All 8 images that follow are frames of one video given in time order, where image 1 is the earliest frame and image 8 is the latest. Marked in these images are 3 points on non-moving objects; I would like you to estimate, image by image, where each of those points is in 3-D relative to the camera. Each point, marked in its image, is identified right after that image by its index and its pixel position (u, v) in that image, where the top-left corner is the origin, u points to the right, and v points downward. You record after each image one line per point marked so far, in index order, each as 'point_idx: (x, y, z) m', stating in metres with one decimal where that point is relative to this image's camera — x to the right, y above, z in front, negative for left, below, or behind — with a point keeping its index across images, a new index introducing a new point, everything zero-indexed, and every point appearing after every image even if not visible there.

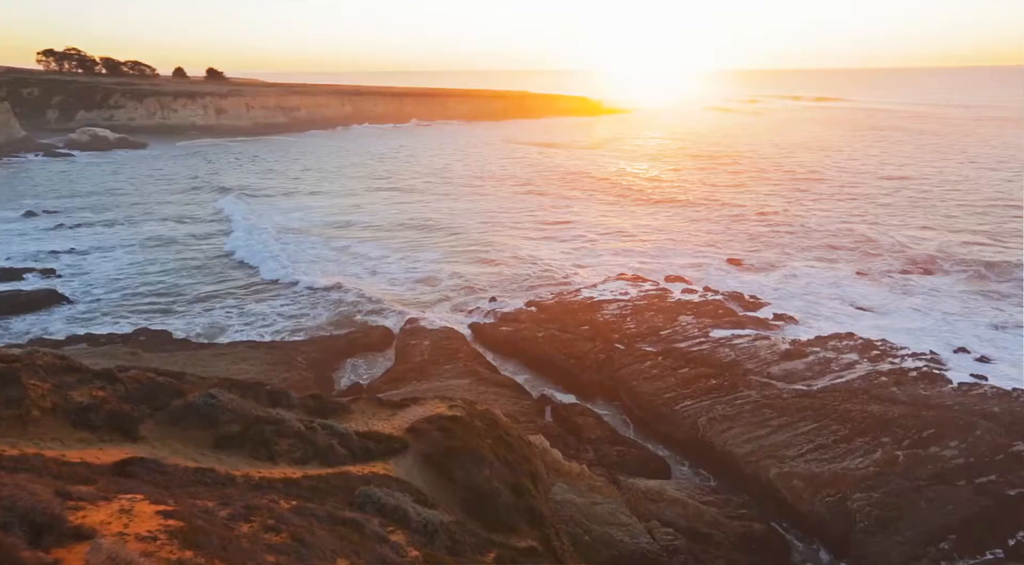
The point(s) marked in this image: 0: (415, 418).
0: (-1.4, -1.9, +10.8) m
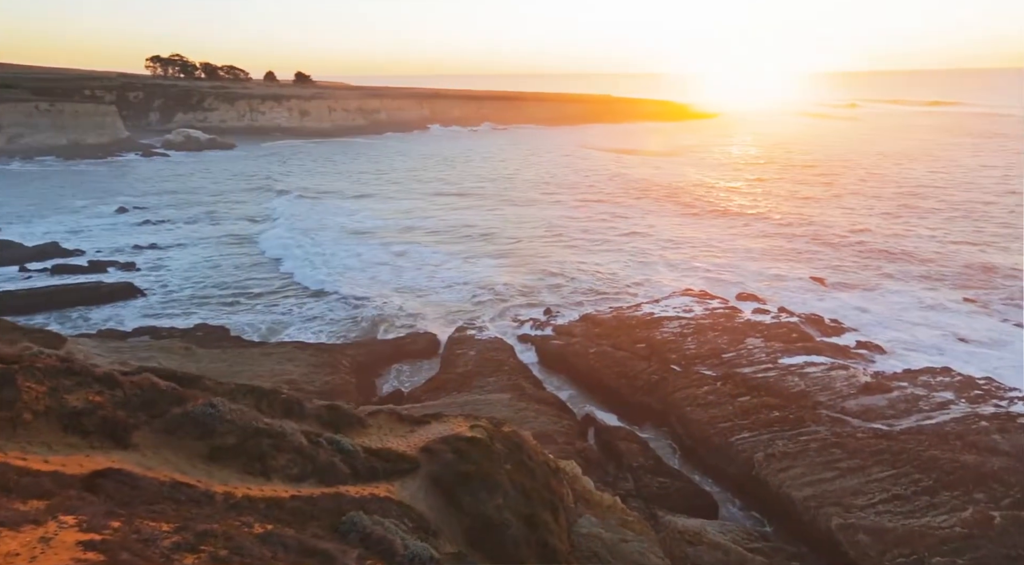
0: (-1.1, -2.1, +10.2) m
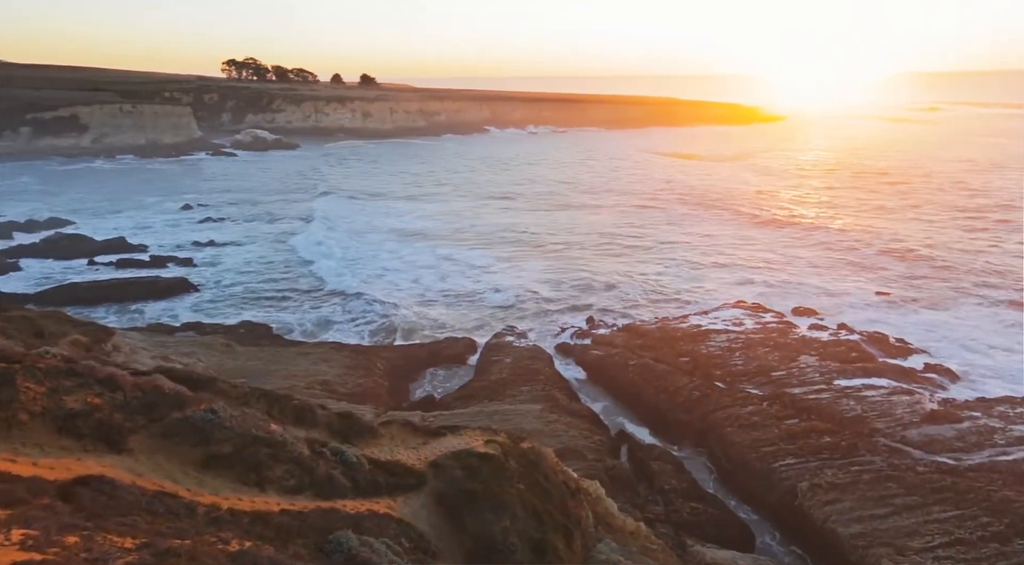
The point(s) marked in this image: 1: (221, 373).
0: (-0.9, -2.2, +9.7) m
1: (-6.2, -1.9, +16.0) m
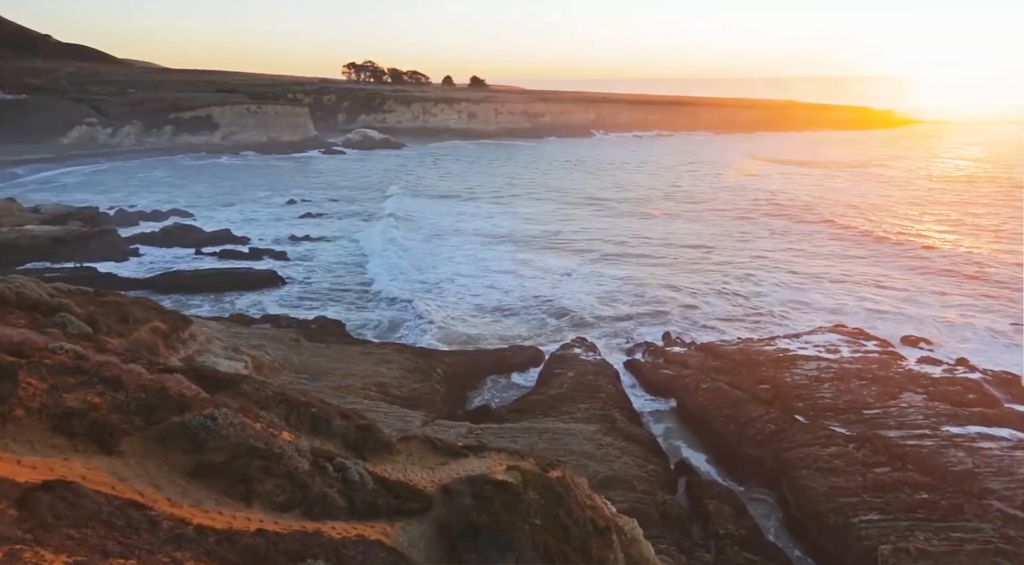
0: (-0.6, -2.3, +8.9) m
1: (-4.8, -1.8, +15.9) m
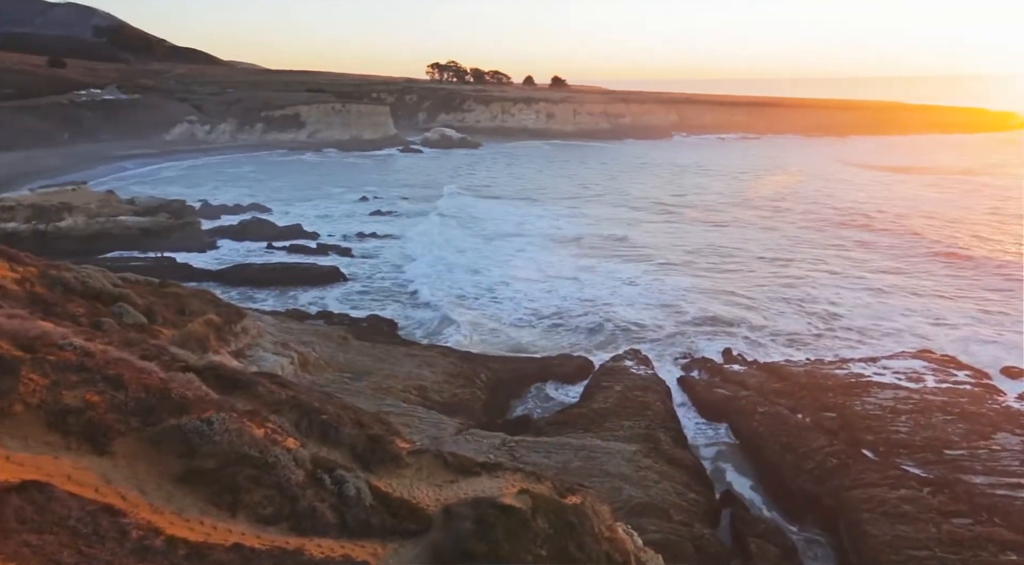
0: (-0.5, -2.3, +8.3) m
1: (-3.9, -1.8, +15.8) m
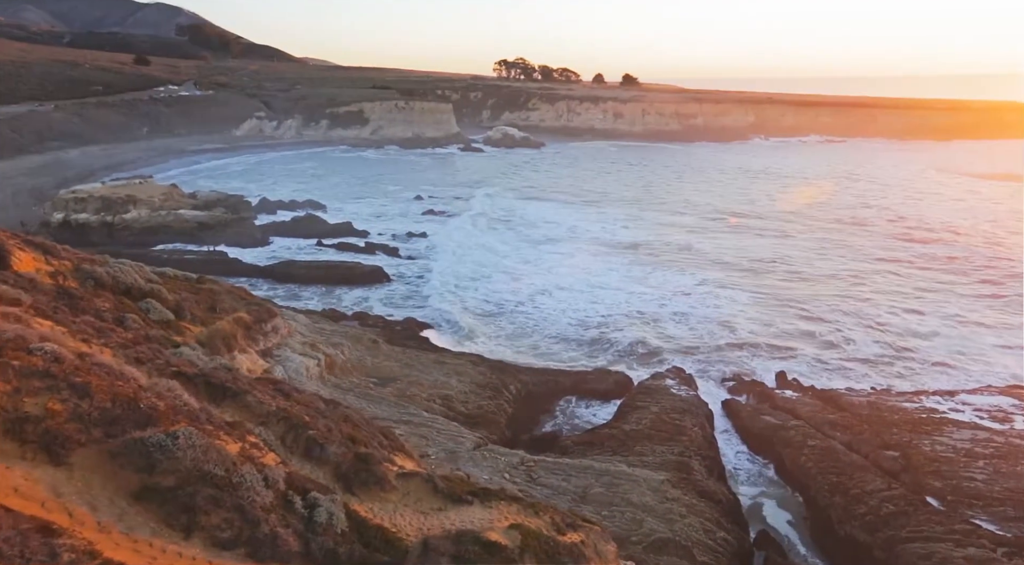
0: (-0.6, -2.5, +7.5) m
1: (-3.2, -1.8, +15.3) m
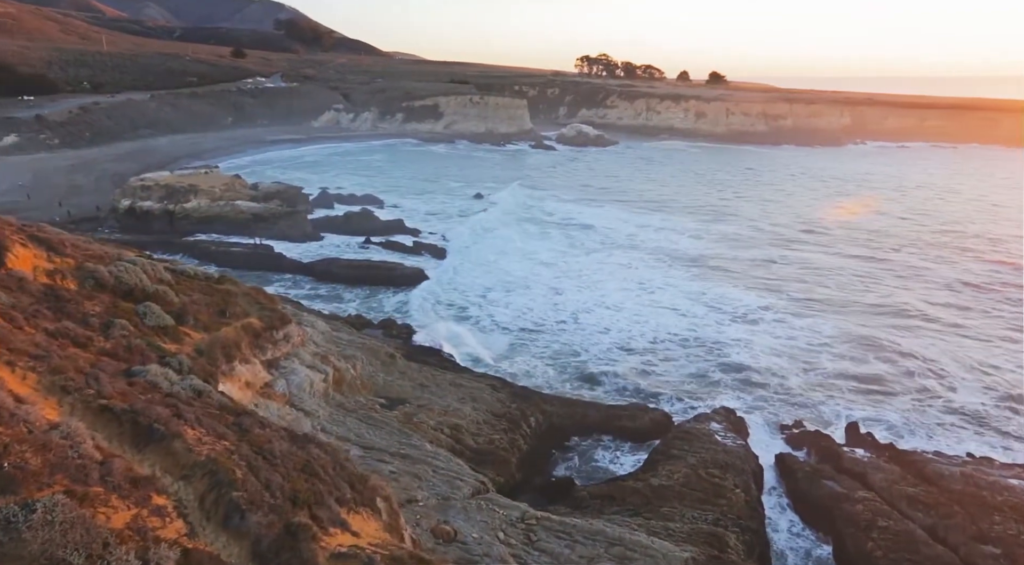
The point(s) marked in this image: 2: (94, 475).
0: (-1.0, -2.7, +5.9) m
1: (-2.7, -2.0, +13.9) m
2: (-3.6, -1.6, +6.5) m
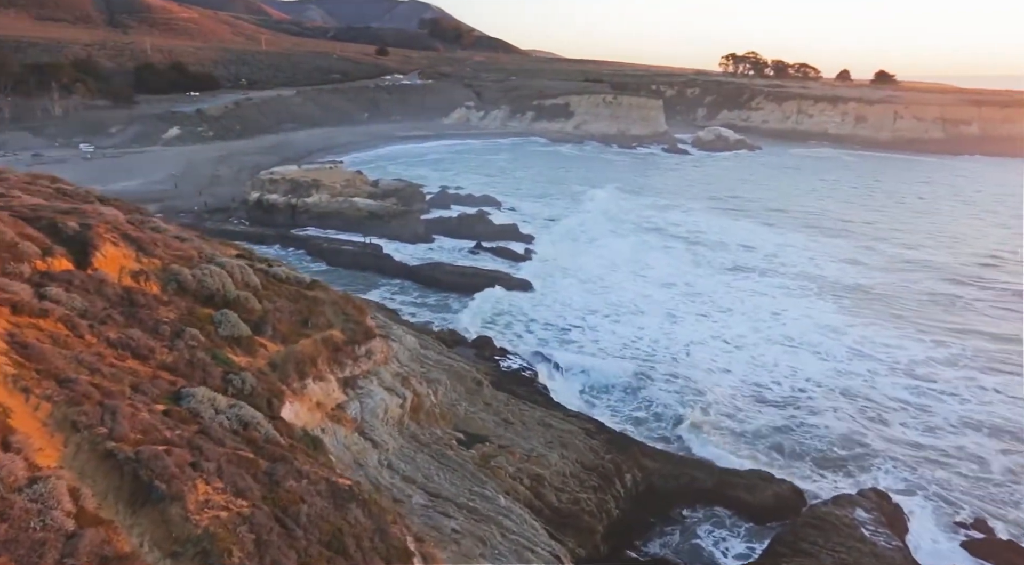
0: (-0.9, -3.1, +4.3) m
1: (-1.1, -2.3, +12.4) m
2: (-3.3, -1.8, +5.3) m
